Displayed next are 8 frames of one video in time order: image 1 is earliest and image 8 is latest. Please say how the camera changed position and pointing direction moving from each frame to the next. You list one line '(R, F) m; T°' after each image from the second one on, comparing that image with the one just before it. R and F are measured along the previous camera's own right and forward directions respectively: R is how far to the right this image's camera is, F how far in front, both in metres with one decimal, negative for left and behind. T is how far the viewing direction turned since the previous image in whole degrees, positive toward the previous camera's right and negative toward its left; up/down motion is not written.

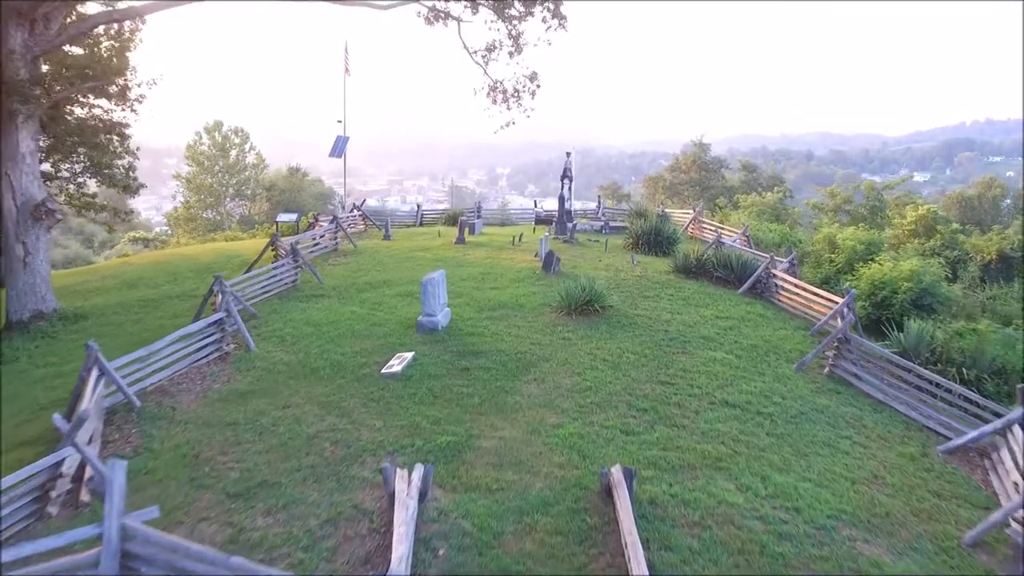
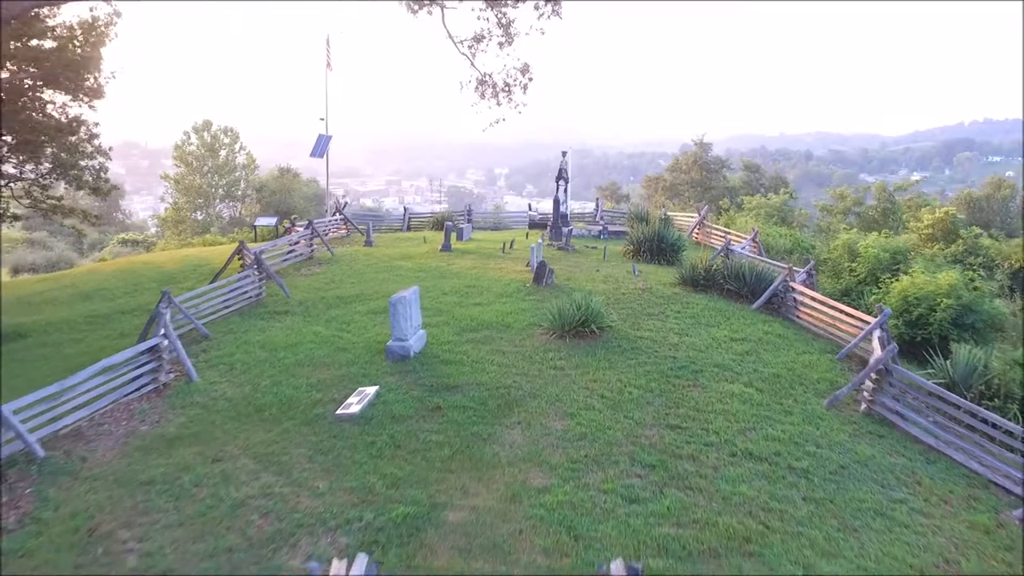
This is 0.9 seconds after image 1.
(+0.2, +1.3) m; 0°
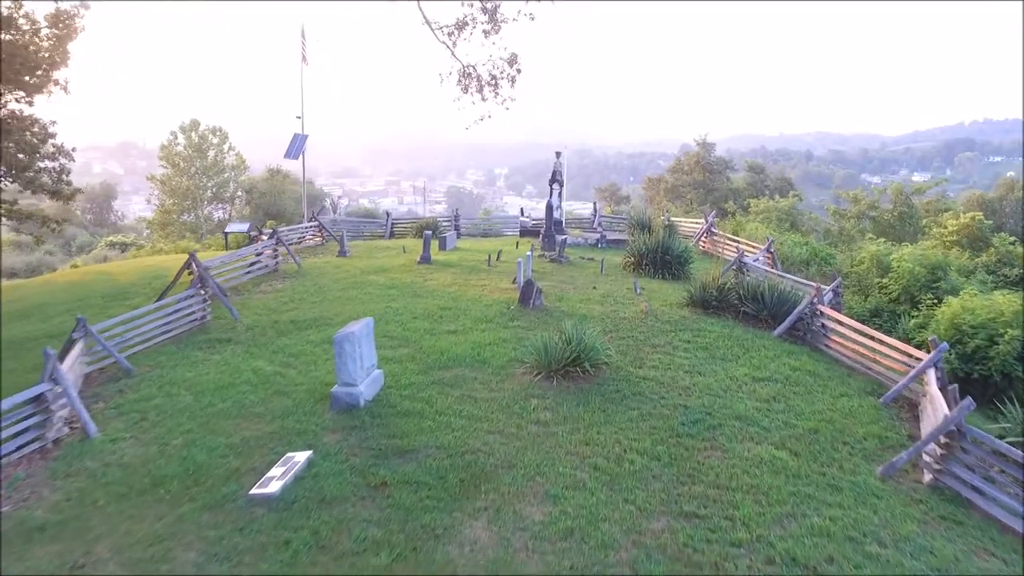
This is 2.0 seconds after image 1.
(+0.2, +1.6) m; 0°
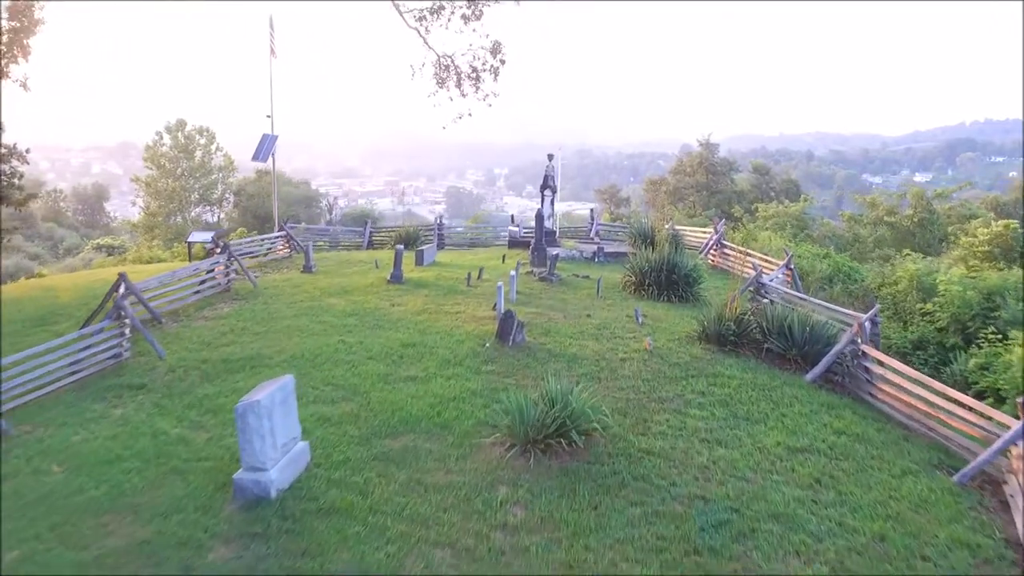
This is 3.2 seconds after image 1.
(+0.3, +1.7) m; 0°
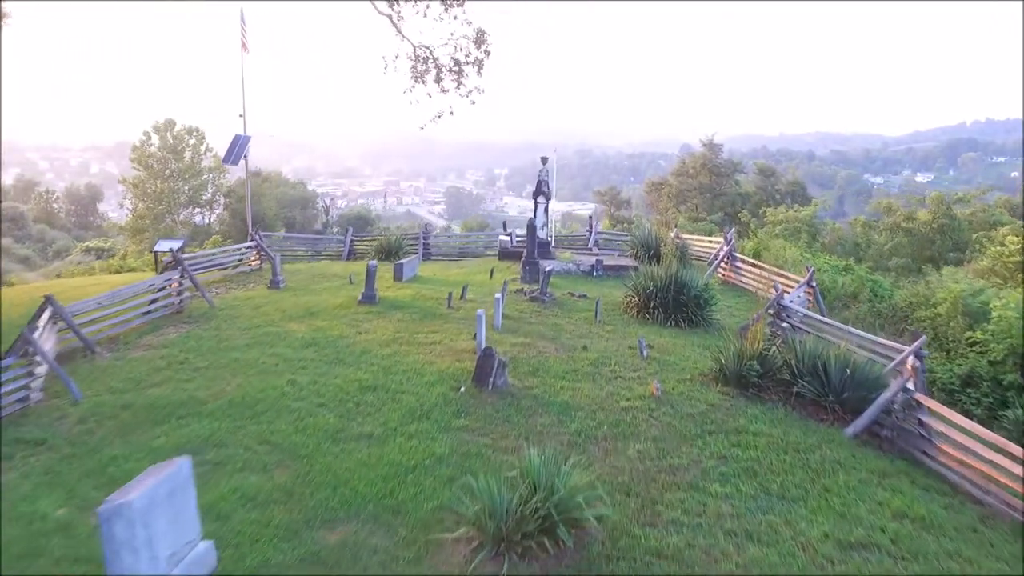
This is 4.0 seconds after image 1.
(+0.2, +1.4) m; 0°
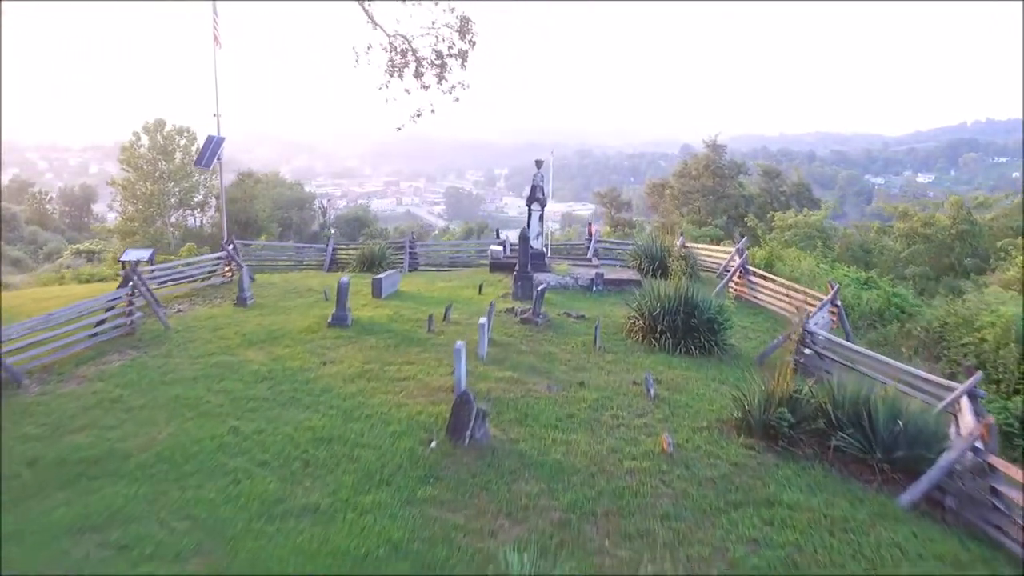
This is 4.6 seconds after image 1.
(+0.1, +1.2) m; 0°
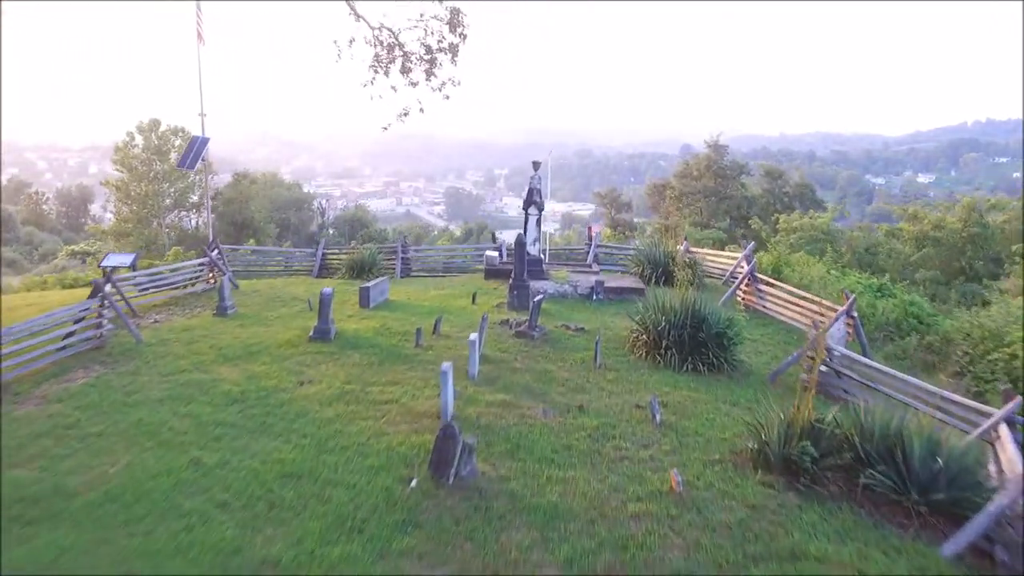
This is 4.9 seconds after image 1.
(+0.1, +0.6) m; 0°
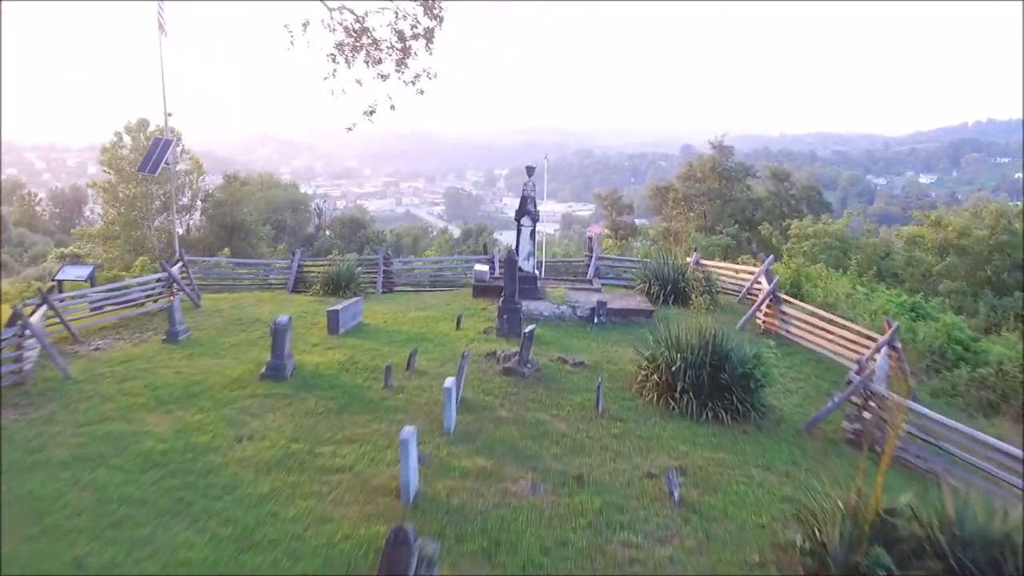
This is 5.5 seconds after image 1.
(+0.1, +1.3) m; 0°
